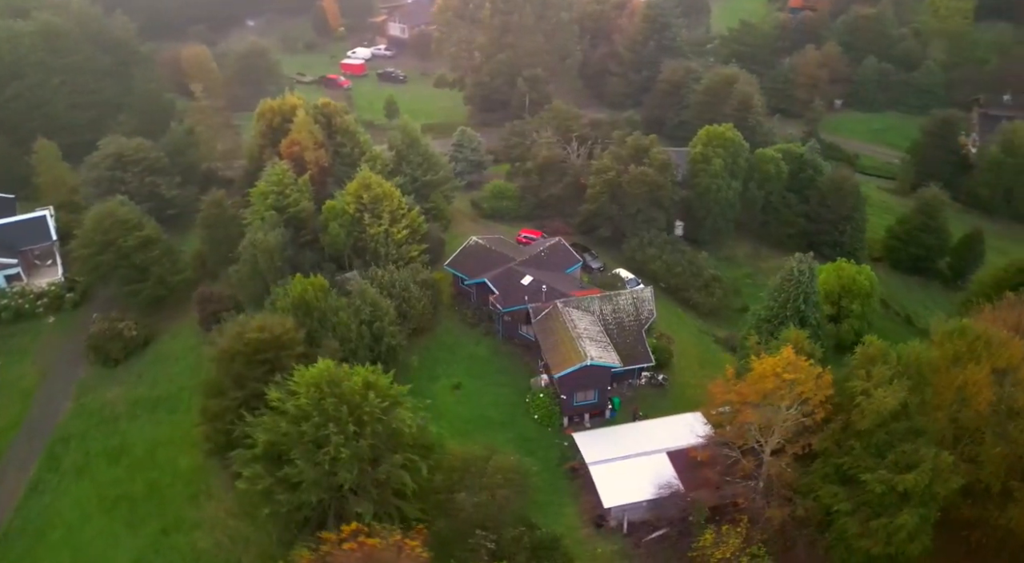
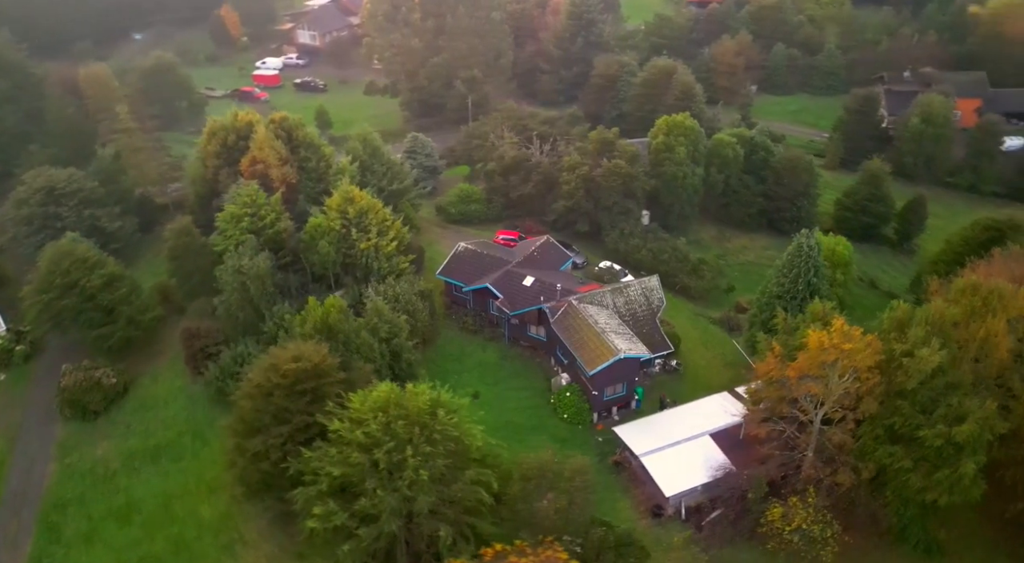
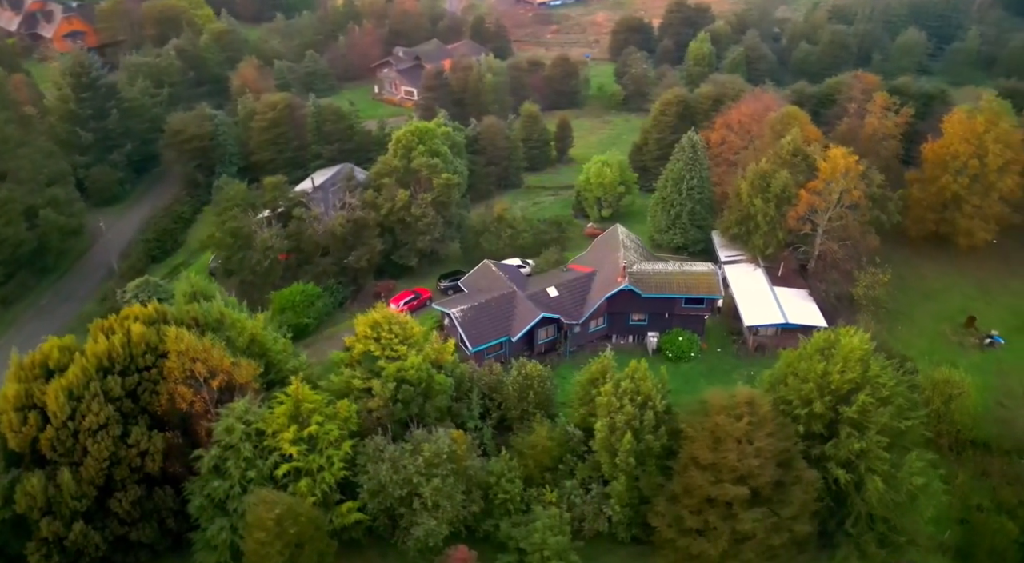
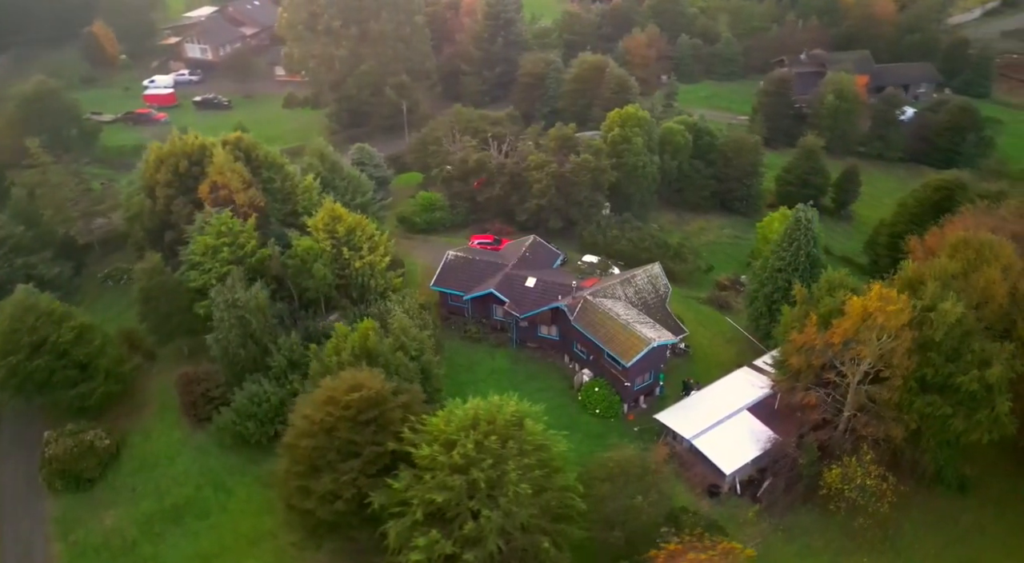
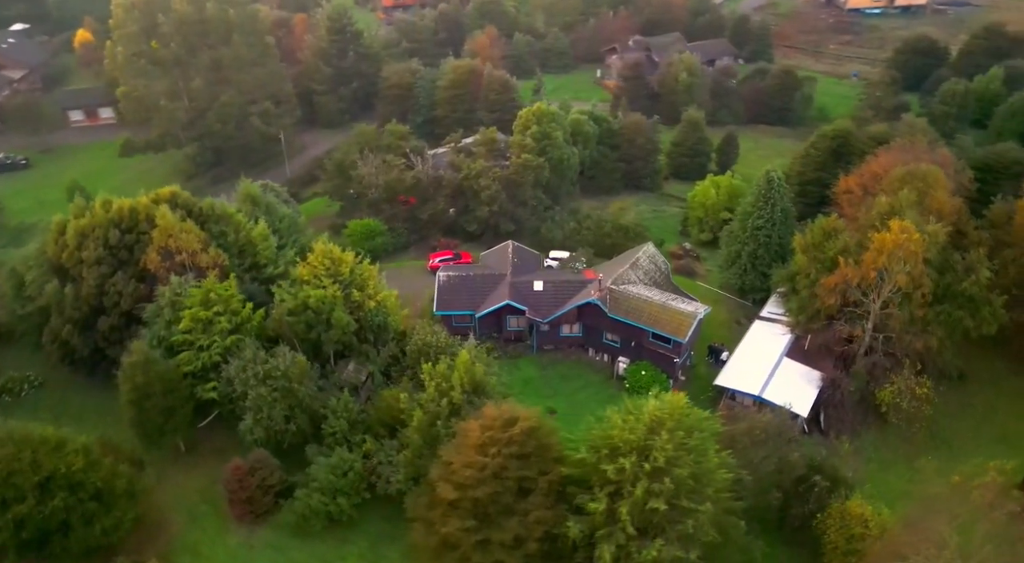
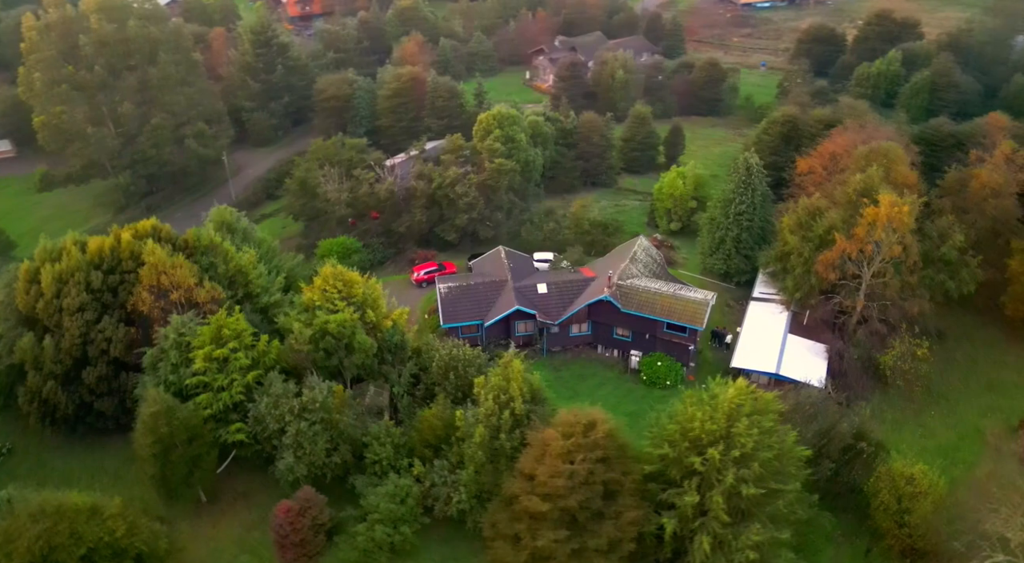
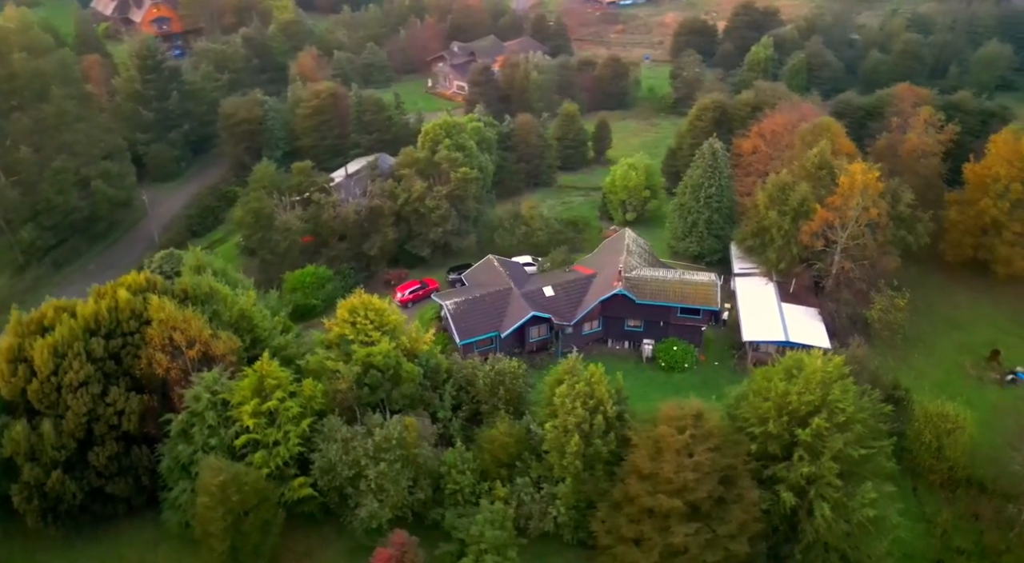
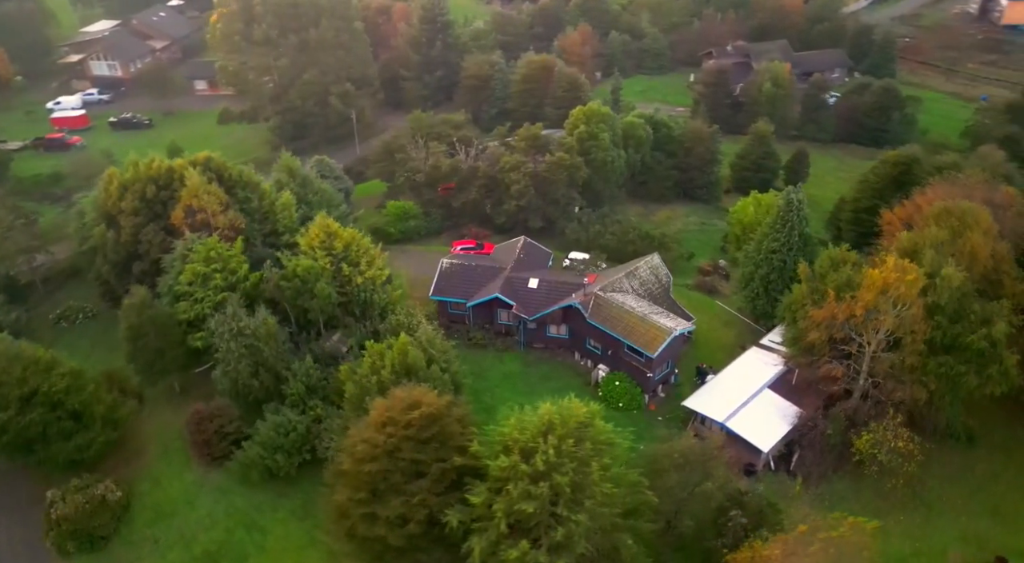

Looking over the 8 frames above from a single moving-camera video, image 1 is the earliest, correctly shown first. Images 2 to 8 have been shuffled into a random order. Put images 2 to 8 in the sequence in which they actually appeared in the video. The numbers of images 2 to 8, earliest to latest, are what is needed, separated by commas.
2, 4, 8, 5, 6, 7, 3
